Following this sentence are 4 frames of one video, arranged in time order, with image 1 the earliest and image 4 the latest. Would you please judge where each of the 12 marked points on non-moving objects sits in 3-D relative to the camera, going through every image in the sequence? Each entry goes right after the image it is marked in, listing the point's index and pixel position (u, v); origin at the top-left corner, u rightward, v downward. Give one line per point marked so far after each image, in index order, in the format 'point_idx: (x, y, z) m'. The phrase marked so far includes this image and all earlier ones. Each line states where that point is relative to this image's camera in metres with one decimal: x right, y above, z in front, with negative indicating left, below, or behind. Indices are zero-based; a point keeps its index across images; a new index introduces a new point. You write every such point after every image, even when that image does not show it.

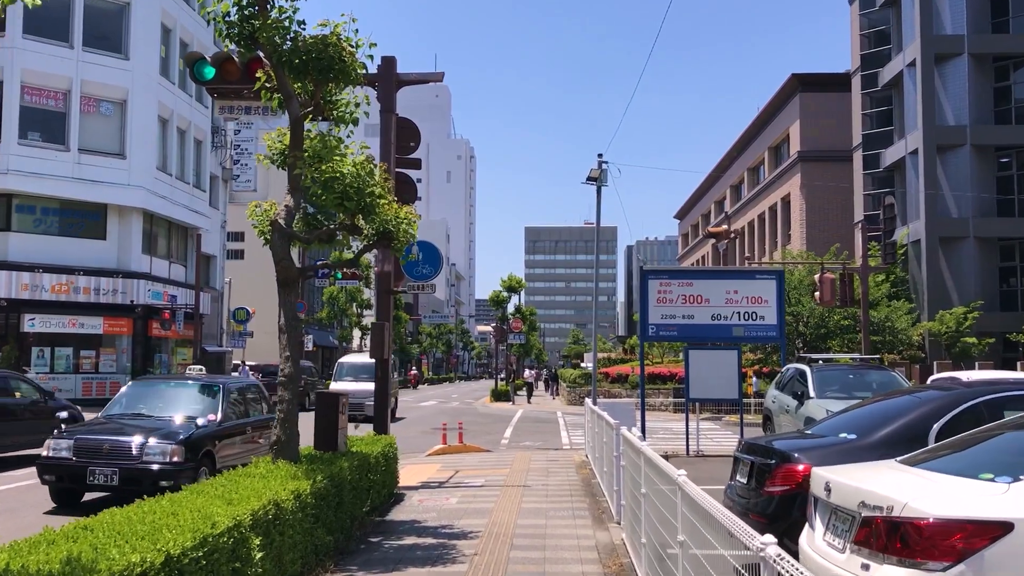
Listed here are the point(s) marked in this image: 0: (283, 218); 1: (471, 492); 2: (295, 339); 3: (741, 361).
0: (-2.6, +0.8, +9.5) m
1: (-0.6, -3.0, +12.6) m
2: (-2.3, -0.5, +9.2) m
3: (+4.7, -1.5, +17.5) m
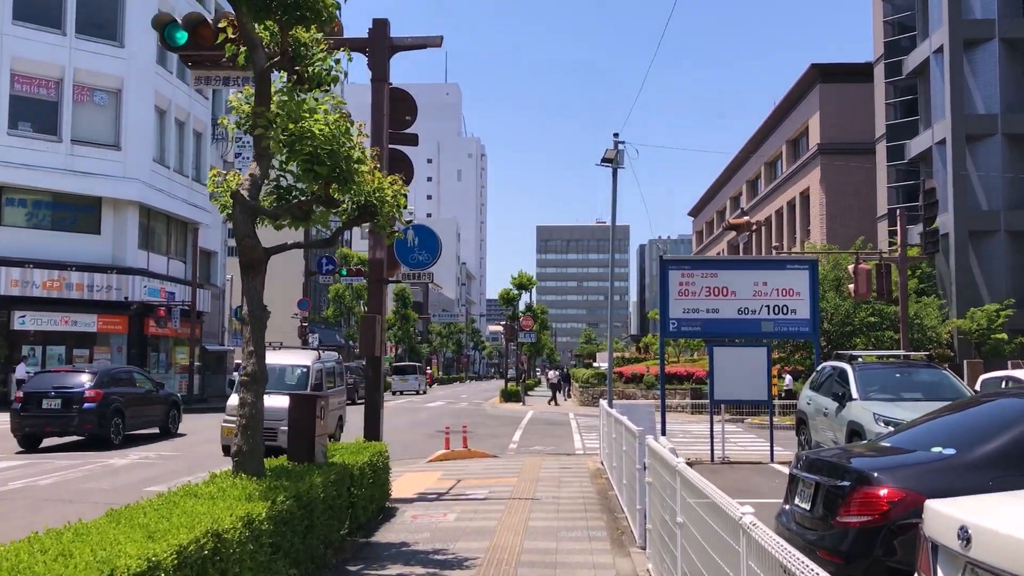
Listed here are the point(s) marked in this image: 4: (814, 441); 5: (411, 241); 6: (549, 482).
0: (-2.5, +0.9, +8.1) m
1: (-0.5, -2.8, +11.2) m
2: (-2.3, -0.4, +7.8) m
3: (+4.8, -1.3, +16.0) m
4: (+4.9, -2.5, +14.0) m
5: (-1.4, +0.7, +12.2) m
6: (+0.6, -3.1, +13.6) m
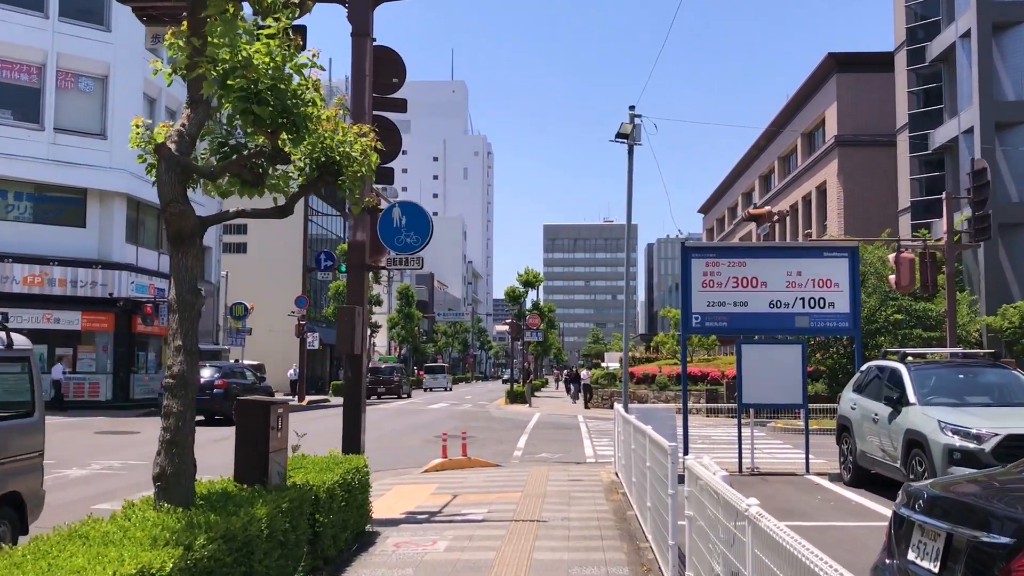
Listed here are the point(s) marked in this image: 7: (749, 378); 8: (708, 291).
0: (-2.5, +1.1, +6.4) m
1: (-0.5, -2.7, +9.5) m
2: (-2.3, -0.2, +6.1) m
3: (+4.9, -1.2, +14.3) m
4: (+4.9, -2.3, +12.2) m
5: (-1.4, +0.8, +10.5) m
6: (+0.6, -2.9, +11.9) m
7: (+4.0, -1.5, +14.4) m
8: (+3.3, 0.0, +14.5) m
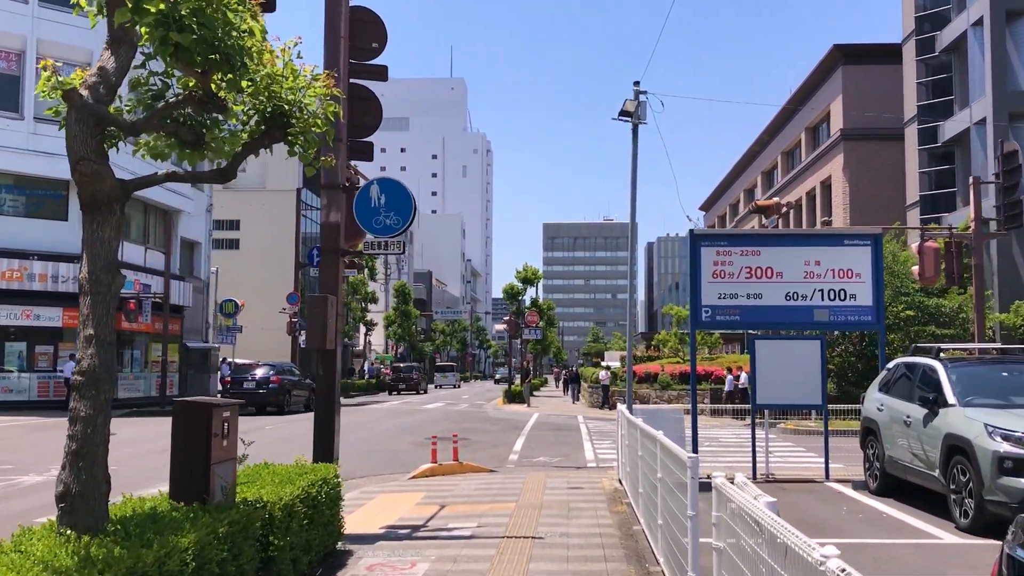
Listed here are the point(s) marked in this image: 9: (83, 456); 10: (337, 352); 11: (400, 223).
0: (-2.6, +1.2, +5.3) m
1: (-0.6, -2.5, +8.4) m
2: (-2.4, -0.1, +5.0) m
3: (+4.8, -1.0, +13.1) m
4: (+4.9, -2.2, +11.1) m
5: (-1.5, +1.0, +9.4) m
6: (+0.5, -2.8, +10.8) m
7: (+3.9, -1.4, +13.2) m
8: (+3.2, +0.1, +13.4) m
9: (-2.4, -0.9, +4.9) m
10: (-1.9, -0.7, +9.2) m
11: (-1.2, +0.7, +9.3) m
